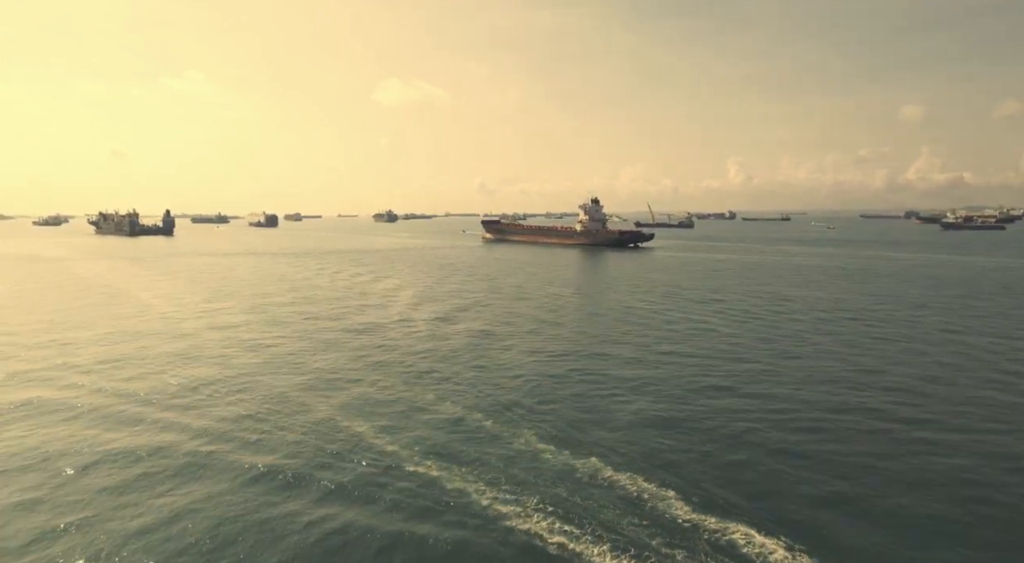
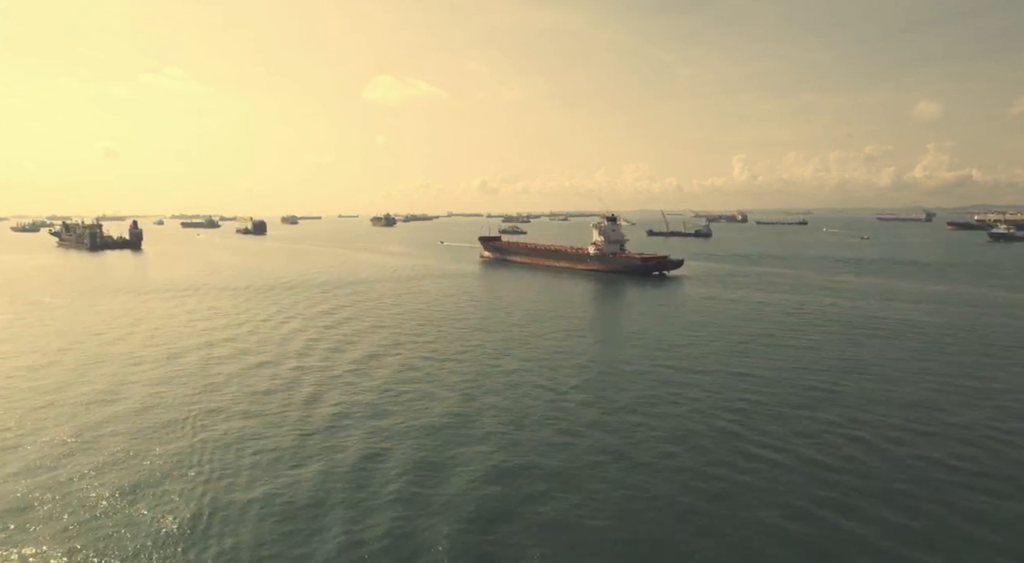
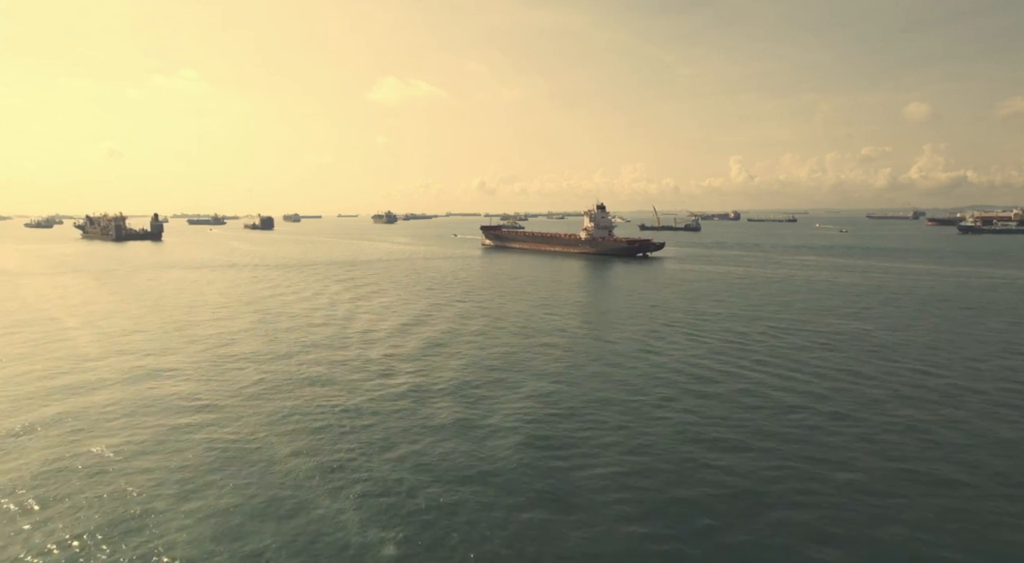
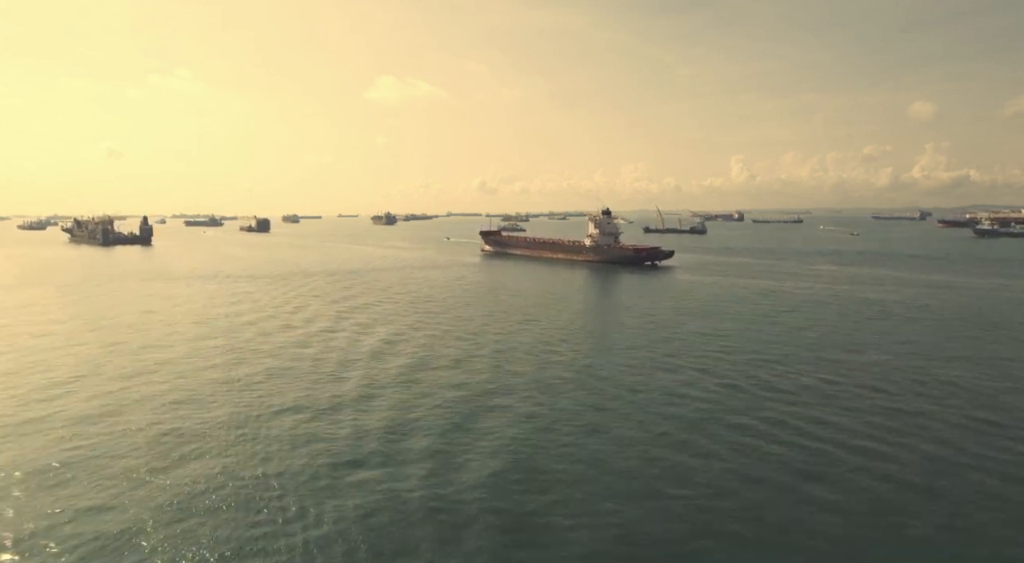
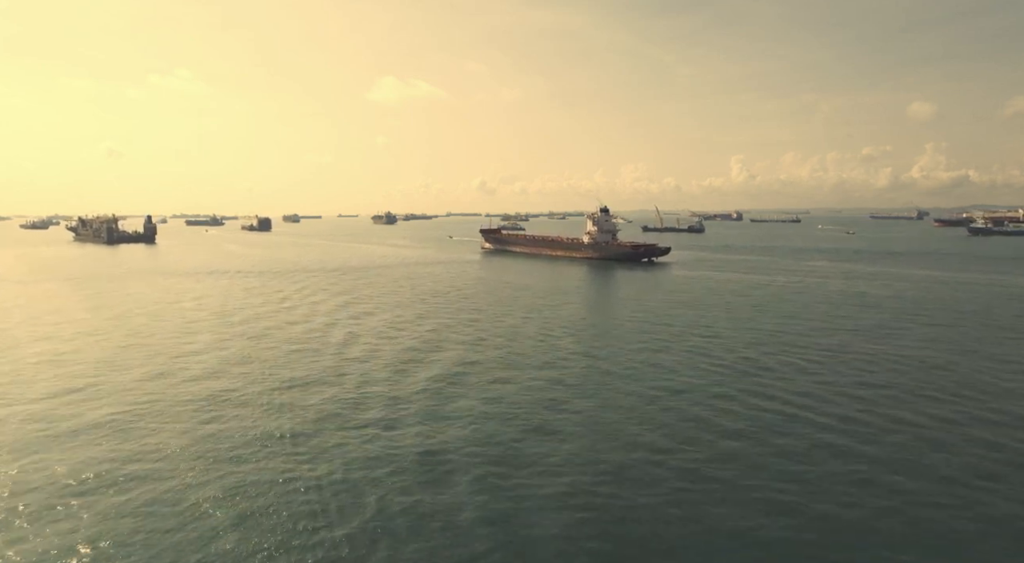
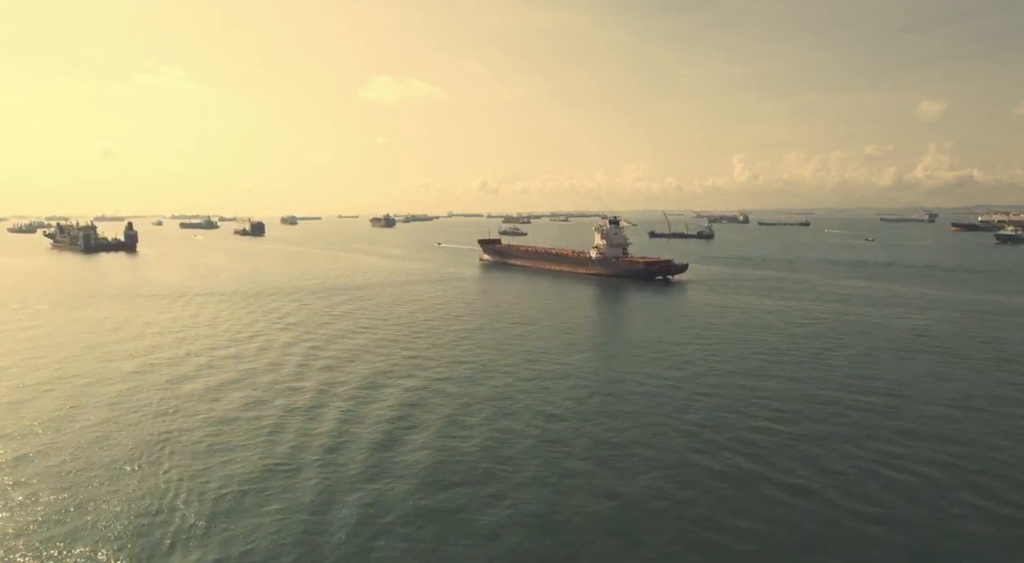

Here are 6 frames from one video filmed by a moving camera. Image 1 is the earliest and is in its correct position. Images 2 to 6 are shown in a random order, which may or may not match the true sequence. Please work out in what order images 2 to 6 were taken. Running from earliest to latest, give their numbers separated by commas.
3, 5, 4, 2, 6
